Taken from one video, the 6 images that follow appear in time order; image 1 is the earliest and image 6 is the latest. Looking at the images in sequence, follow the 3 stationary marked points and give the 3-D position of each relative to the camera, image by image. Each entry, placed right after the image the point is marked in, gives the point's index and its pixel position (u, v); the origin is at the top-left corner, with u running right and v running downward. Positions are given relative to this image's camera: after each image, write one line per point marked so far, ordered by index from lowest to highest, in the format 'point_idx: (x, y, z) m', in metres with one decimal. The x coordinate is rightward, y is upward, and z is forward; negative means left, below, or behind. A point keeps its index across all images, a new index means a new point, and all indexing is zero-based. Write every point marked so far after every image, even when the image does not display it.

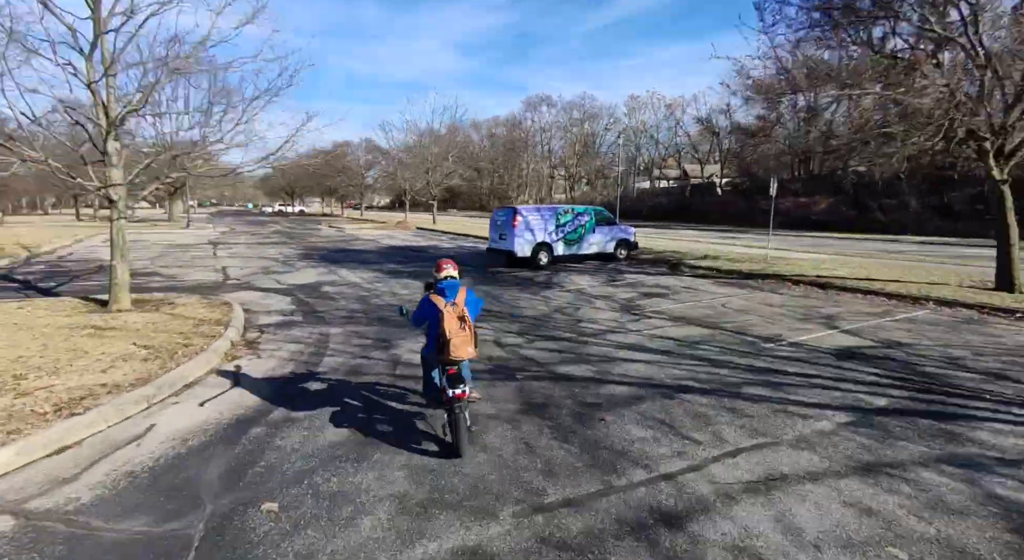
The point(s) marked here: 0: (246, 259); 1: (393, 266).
0: (-8.4, +0.8, +17.5) m
1: (-3.5, +0.6, +16.4) m
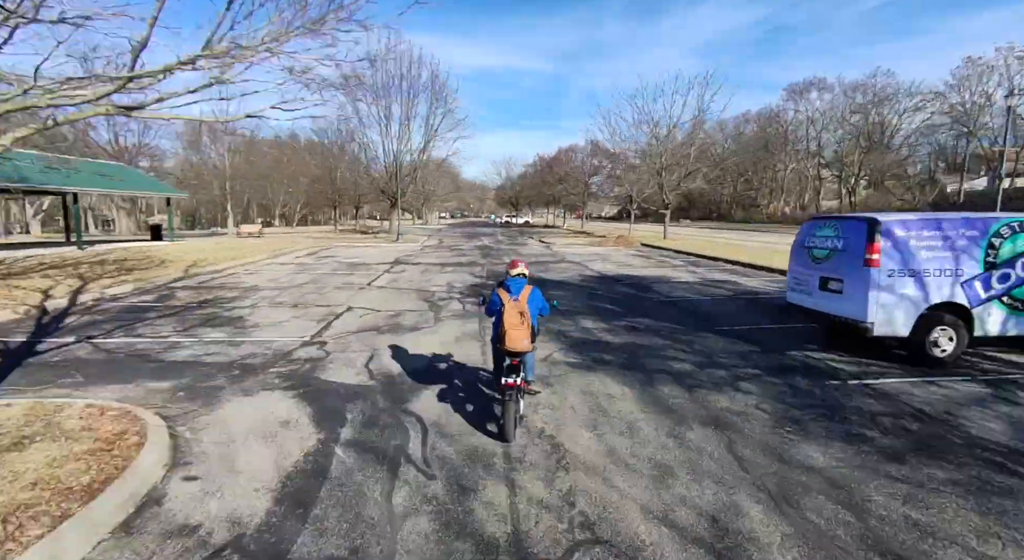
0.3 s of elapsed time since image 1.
0: (-2.3, 0.0, +13.2) m
1: (+1.7, -0.4, +10.3) m
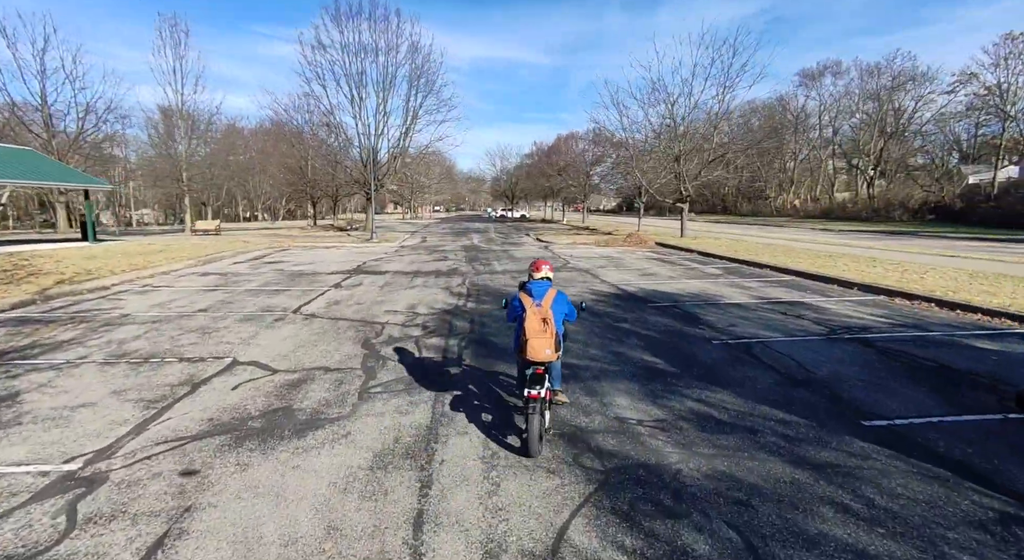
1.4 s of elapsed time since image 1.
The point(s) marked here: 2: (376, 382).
0: (-2.5, -0.4, +9.7) m
1: (+1.5, -0.7, +6.8) m
2: (-1.3, -1.0, +5.2) m
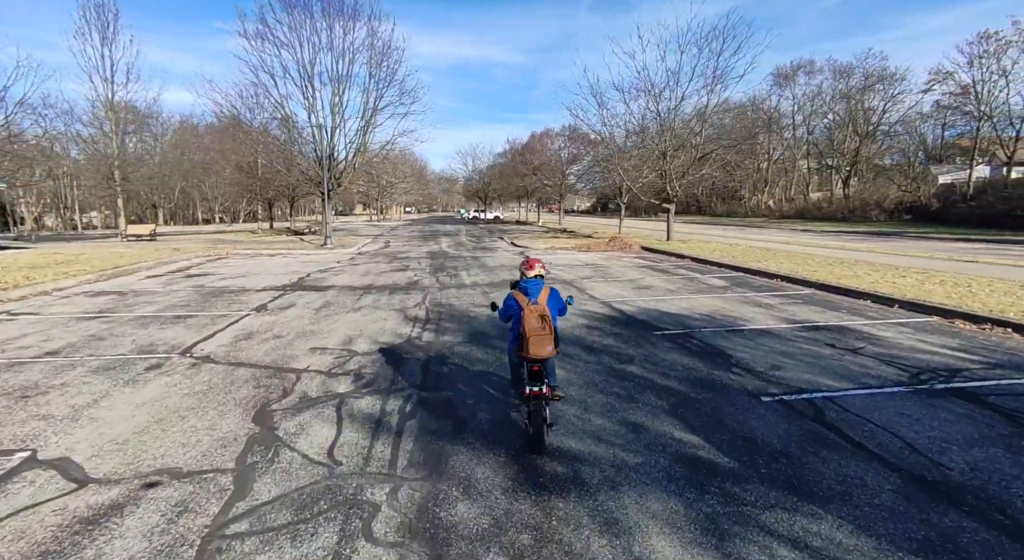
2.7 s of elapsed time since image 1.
0: (-3.0, -0.7, +7.5) m
1: (+1.2, -1.0, +4.8) m
2: (-1.5, -1.3, +3.1) m
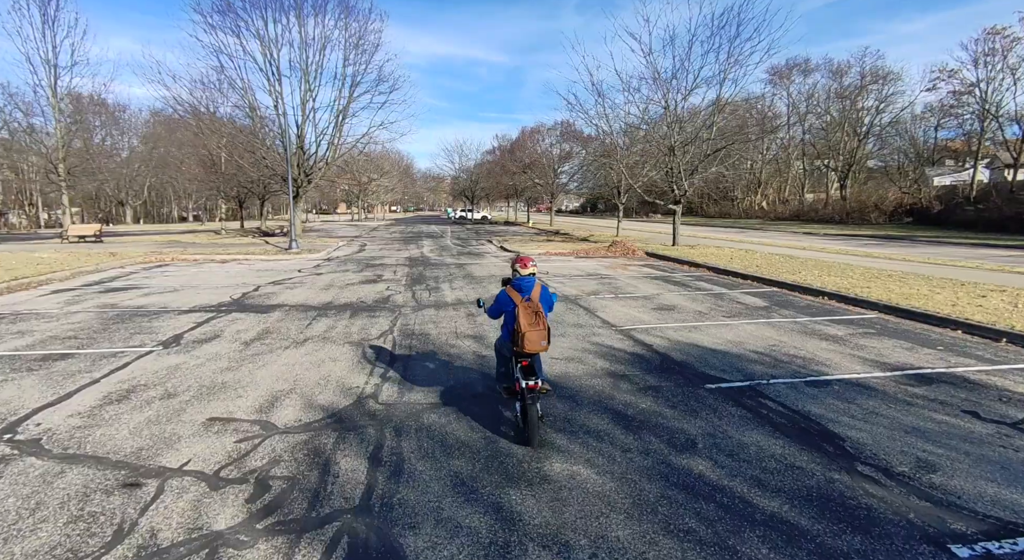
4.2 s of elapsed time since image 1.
0: (-3.0, -1.0, +5.3) m
1: (+1.2, -1.3, +2.7) m
2: (-1.5, -1.6, +1.0) m
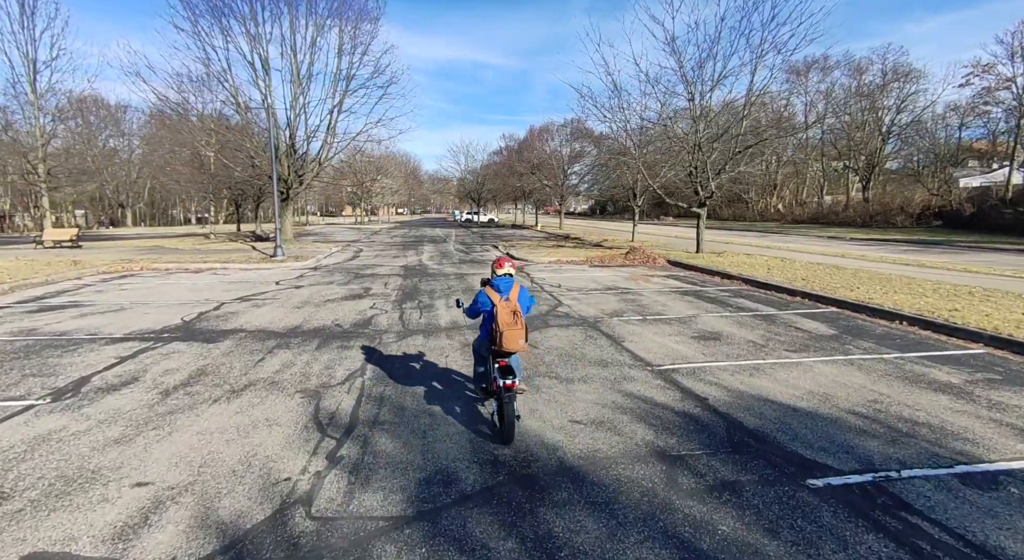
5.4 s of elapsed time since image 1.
0: (-3.0, -1.2, +3.7) m
1: (+1.2, -1.6, +1.0) m
2: (-1.5, -1.8, -0.7) m
